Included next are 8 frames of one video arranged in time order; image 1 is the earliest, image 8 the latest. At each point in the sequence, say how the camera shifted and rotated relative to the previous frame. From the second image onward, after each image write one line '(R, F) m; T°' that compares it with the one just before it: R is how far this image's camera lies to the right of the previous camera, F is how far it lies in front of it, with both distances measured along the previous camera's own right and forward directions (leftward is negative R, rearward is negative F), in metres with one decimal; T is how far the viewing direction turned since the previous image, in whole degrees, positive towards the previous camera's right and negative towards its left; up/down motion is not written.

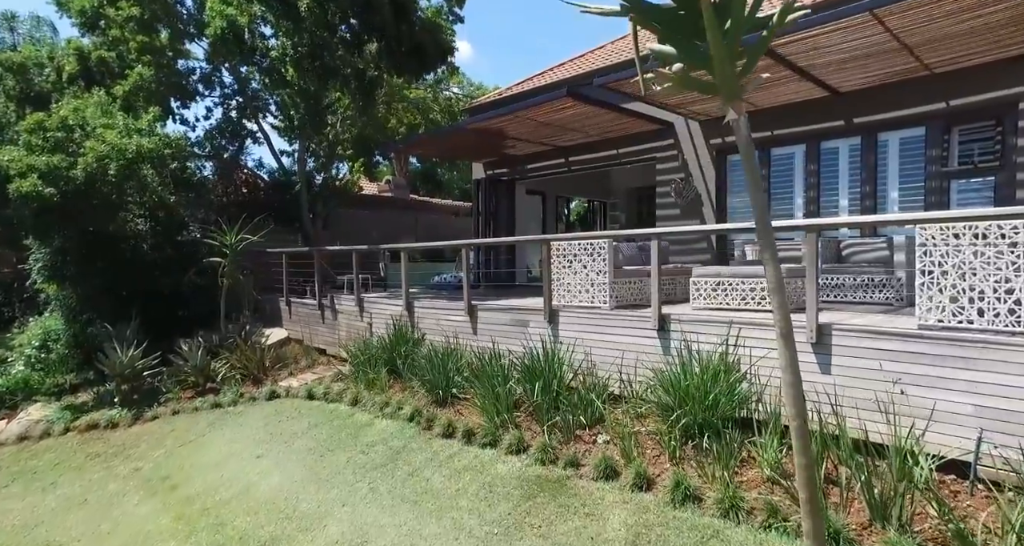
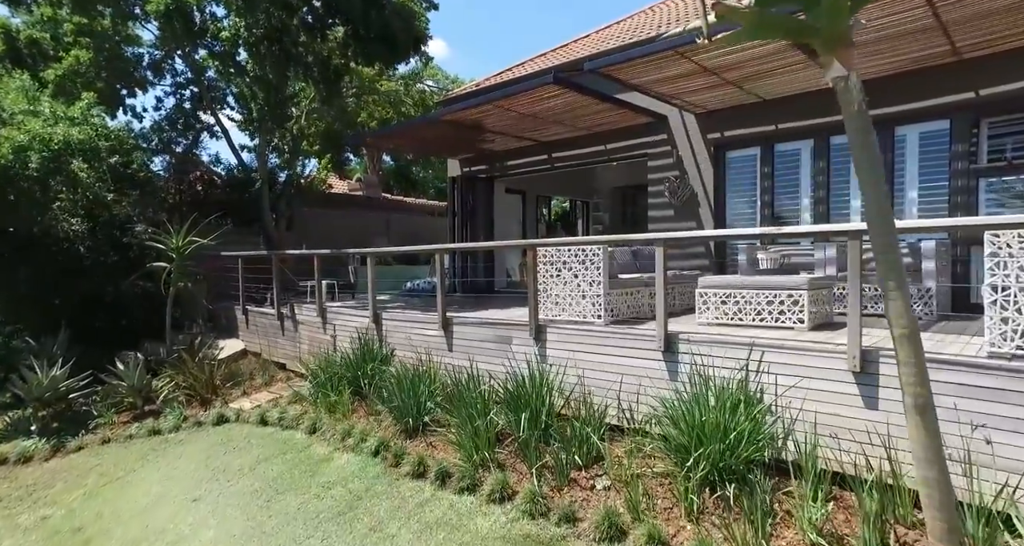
(0.0, +0.8) m; +2°
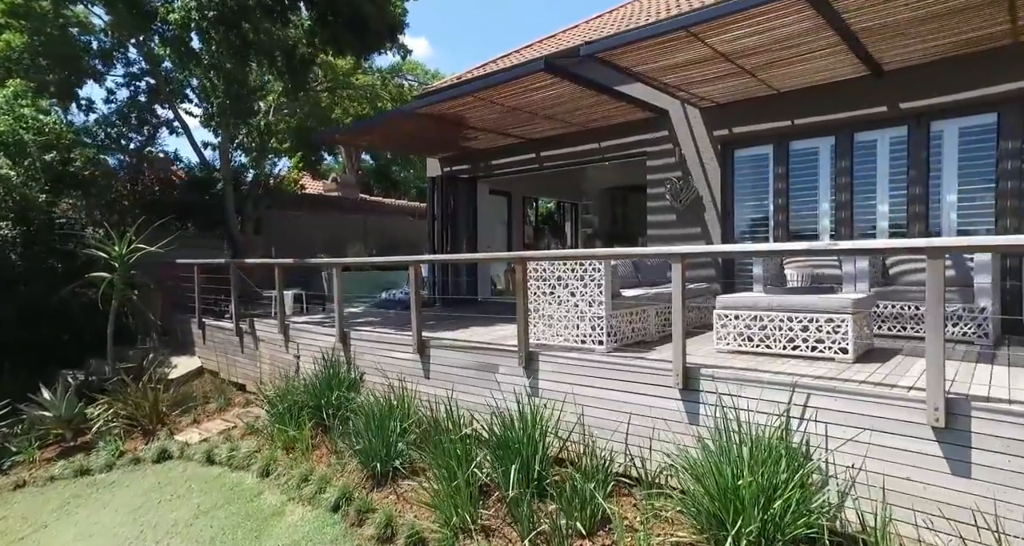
(0.0, +0.8) m; +2°
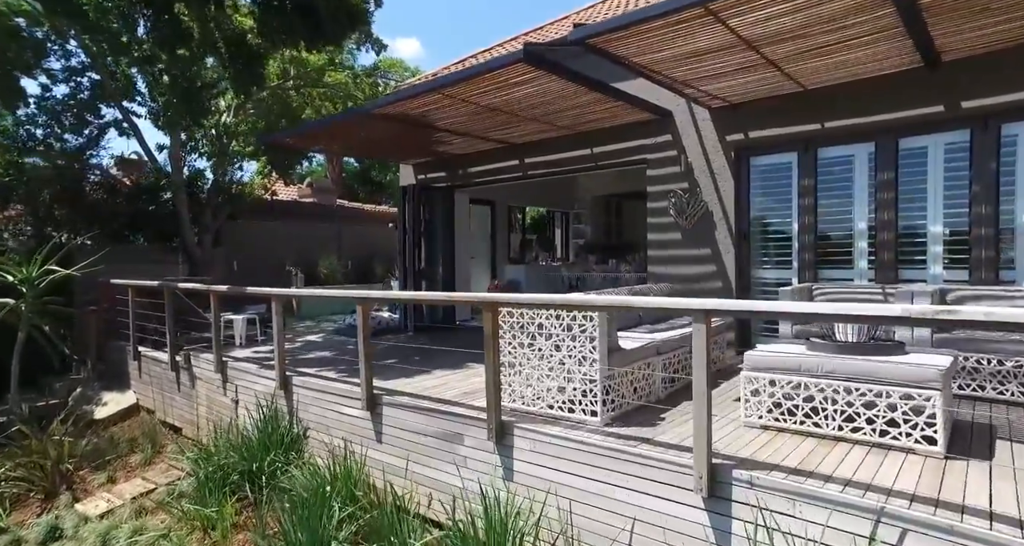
(+0.1, +1.0) m; +1°
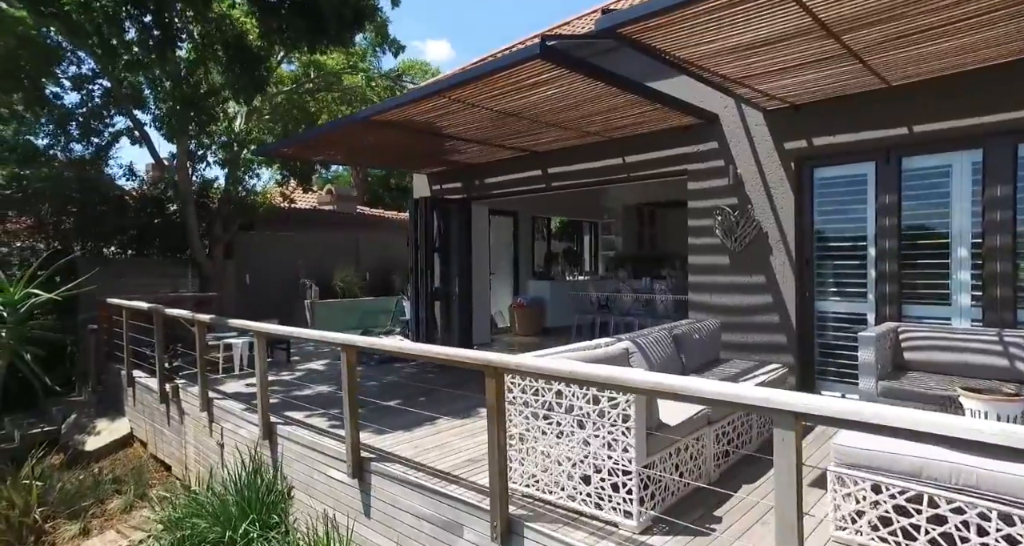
(+0.1, +0.8) m; -3°
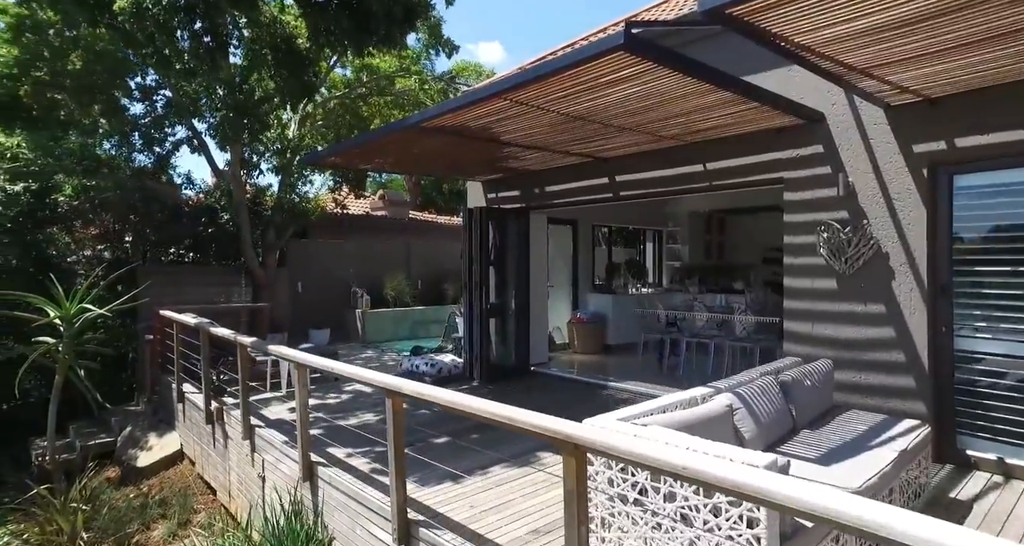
(-0.1, +0.6) m; -5°
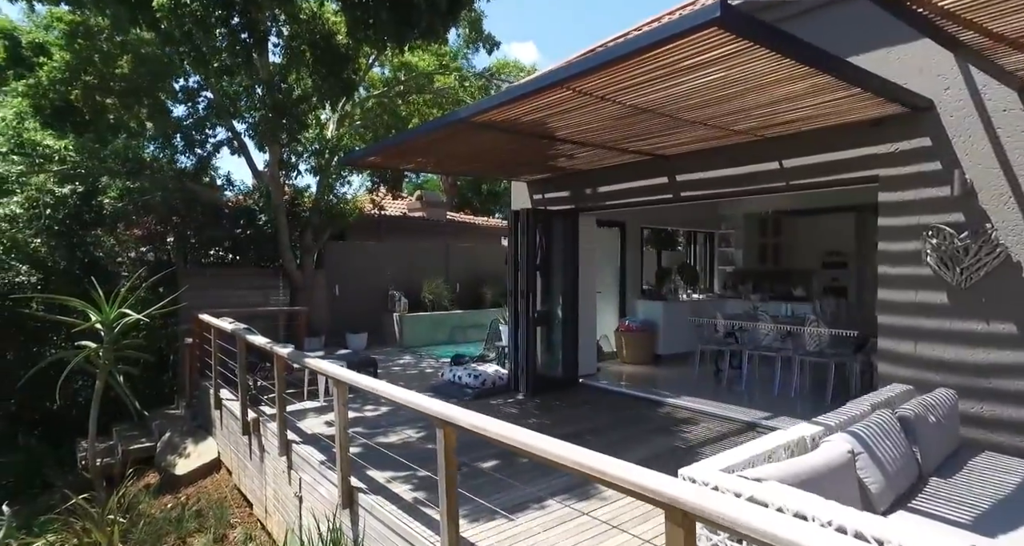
(-0.1, +0.4) m; -3°
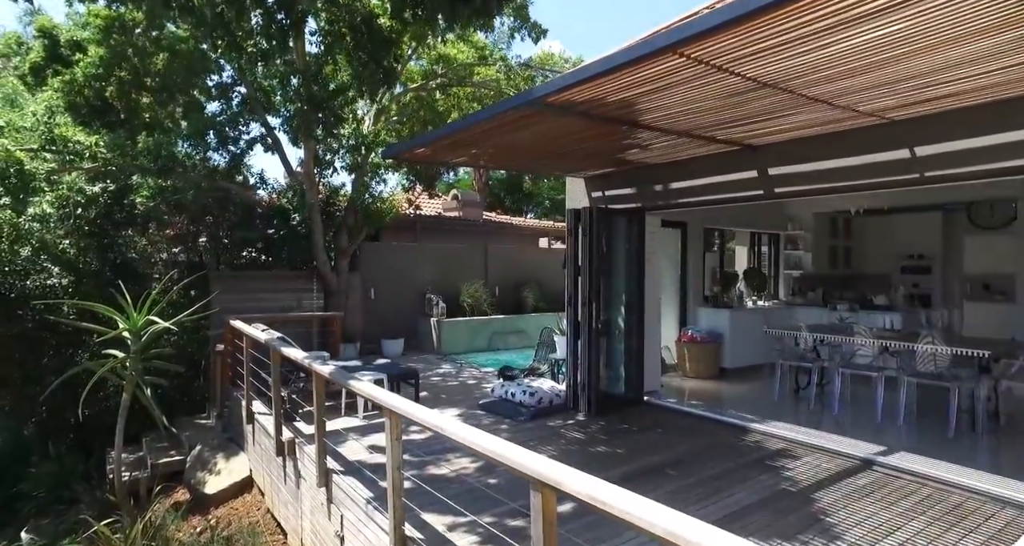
(-0.3, +0.7) m; -2°
